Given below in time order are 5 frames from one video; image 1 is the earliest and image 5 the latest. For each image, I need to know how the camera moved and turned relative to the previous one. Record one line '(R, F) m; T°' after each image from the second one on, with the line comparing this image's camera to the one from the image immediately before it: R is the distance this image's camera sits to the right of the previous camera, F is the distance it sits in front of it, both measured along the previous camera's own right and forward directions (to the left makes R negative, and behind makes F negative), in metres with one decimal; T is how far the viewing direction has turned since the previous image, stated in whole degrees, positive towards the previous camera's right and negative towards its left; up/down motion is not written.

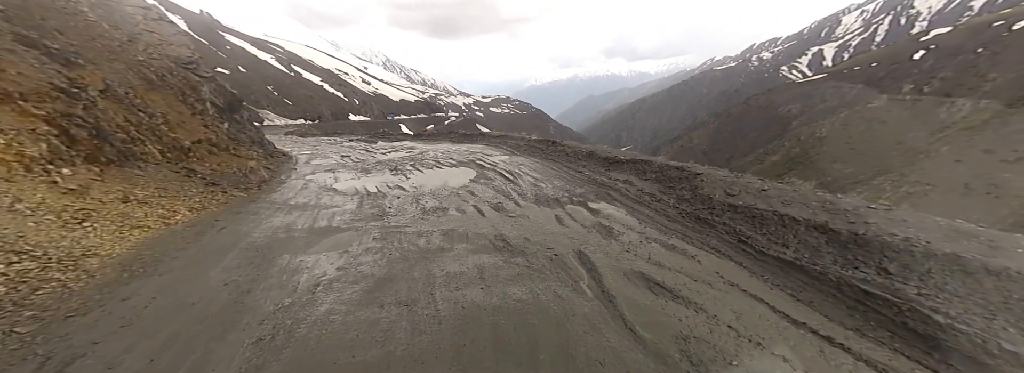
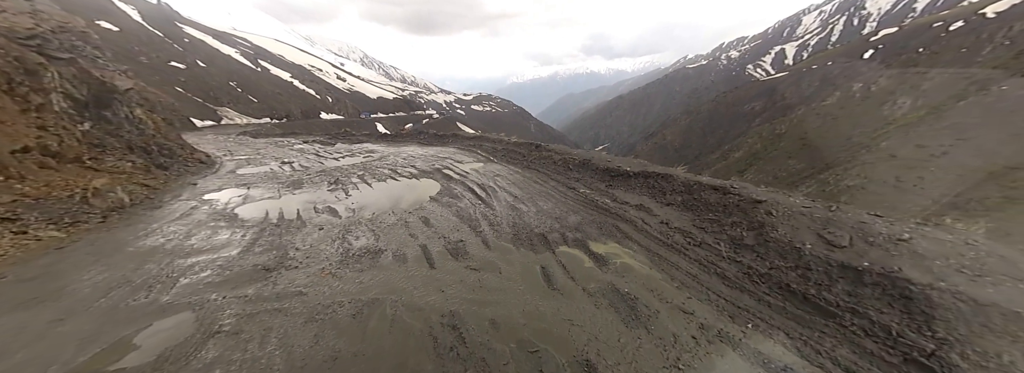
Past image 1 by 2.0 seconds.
(+0.5, +3.5) m; +3°
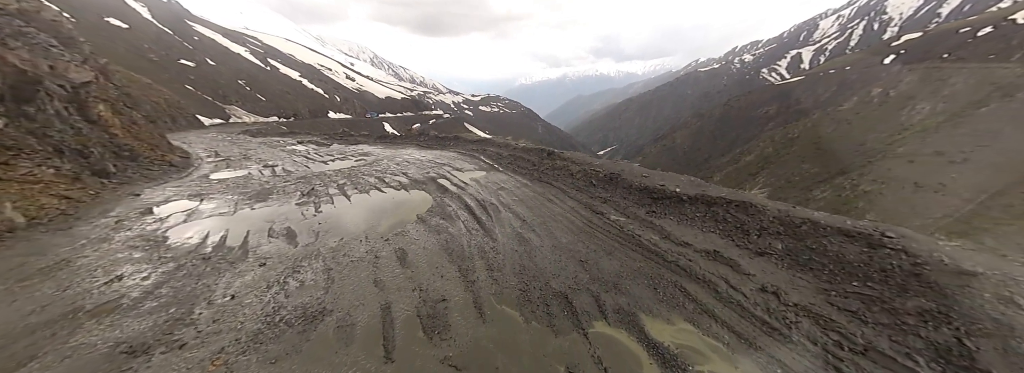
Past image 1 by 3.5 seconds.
(0.0, +2.6) m; -1°
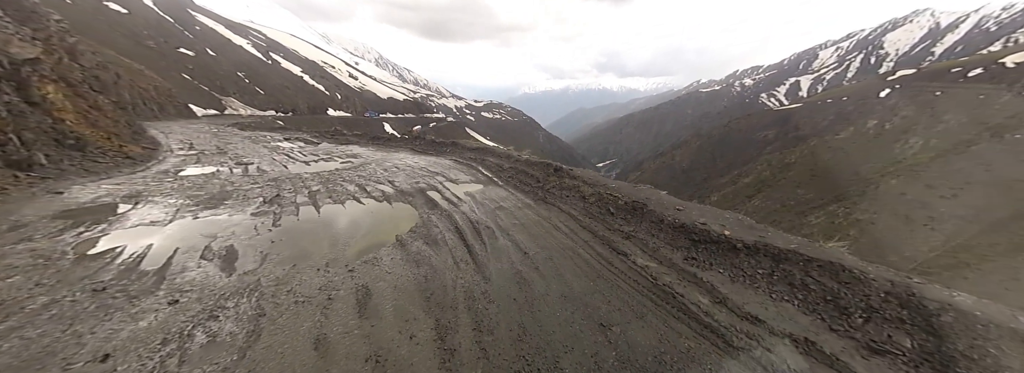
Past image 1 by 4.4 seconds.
(-0.1, +1.7) m; +1°
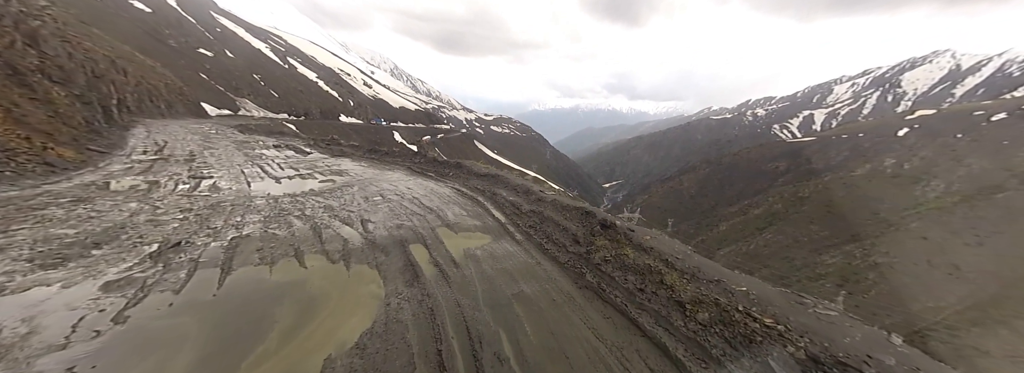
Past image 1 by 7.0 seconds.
(-0.5, +3.9) m; -2°
